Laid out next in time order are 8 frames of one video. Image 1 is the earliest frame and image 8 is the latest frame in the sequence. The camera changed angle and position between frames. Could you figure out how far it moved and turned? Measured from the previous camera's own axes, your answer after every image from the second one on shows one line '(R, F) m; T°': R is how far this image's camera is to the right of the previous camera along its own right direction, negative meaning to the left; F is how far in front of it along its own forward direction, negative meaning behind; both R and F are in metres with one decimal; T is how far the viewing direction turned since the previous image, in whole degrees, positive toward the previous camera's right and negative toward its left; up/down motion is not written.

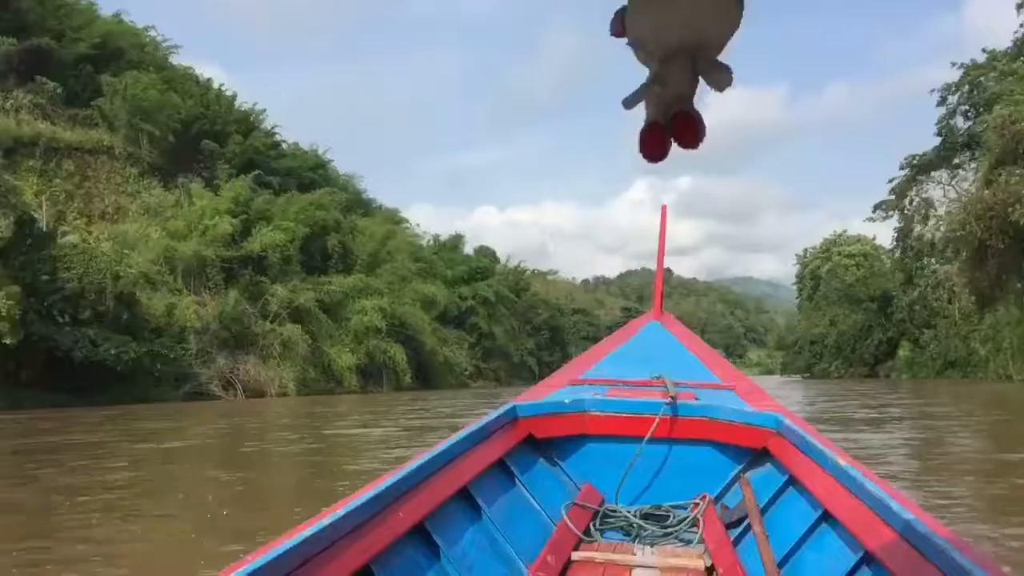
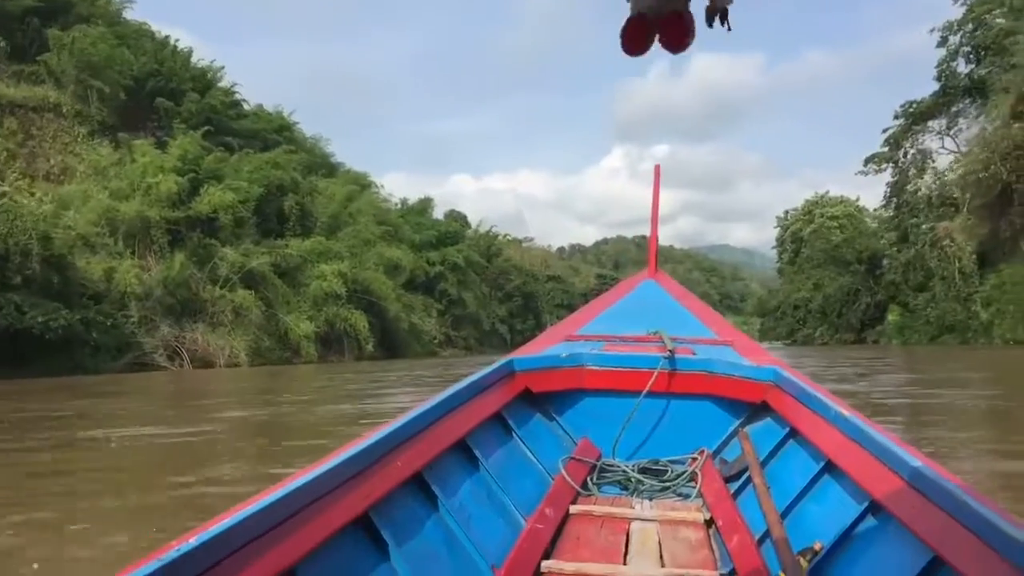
(+0.2, +1.4) m; +1°
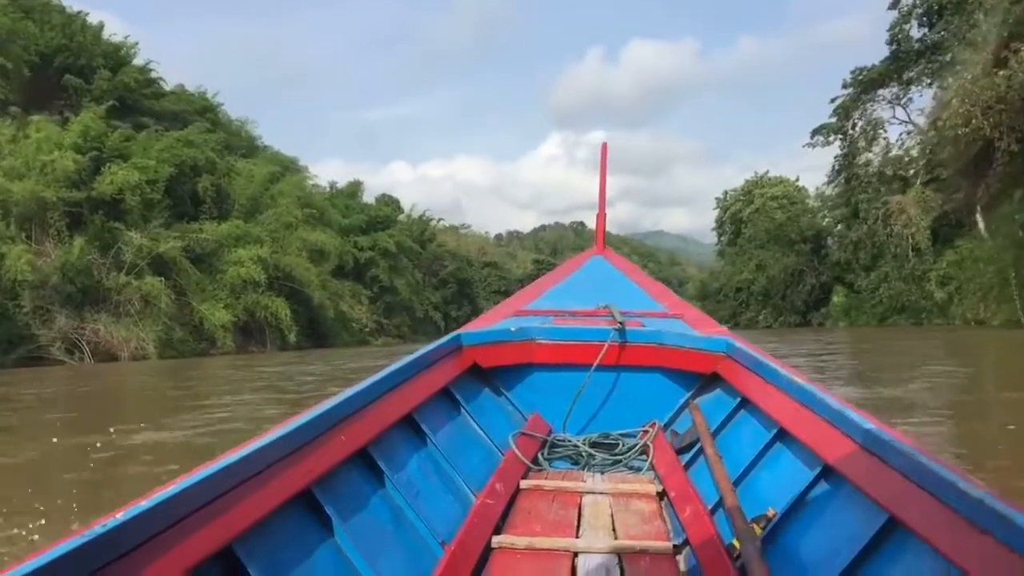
(+0.2, +1.2) m; +4°
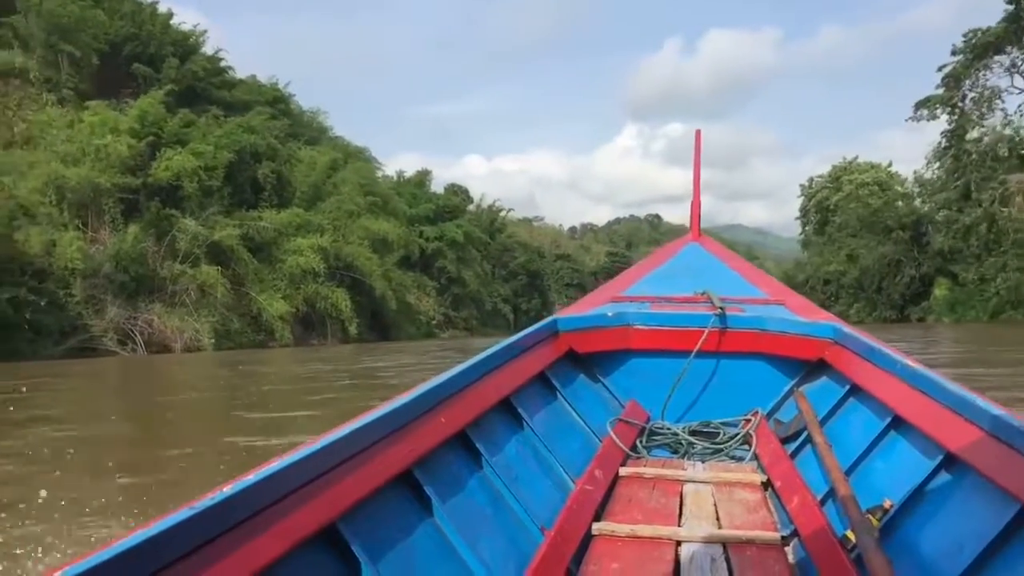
(+0.1, +1.2) m; -4°
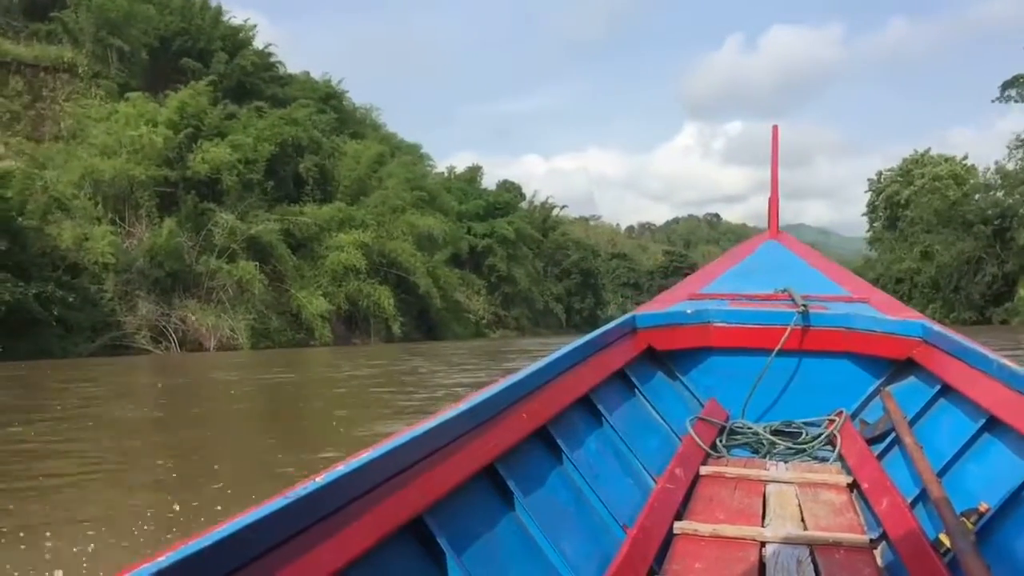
(+0.2, +1.0) m; -3°
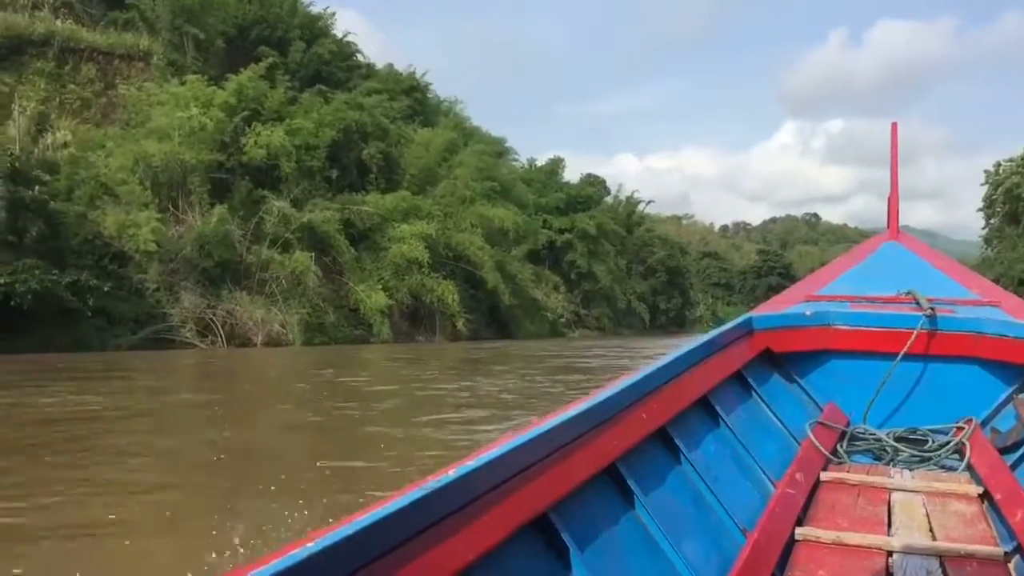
(+0.4, +1.6) m; -5°
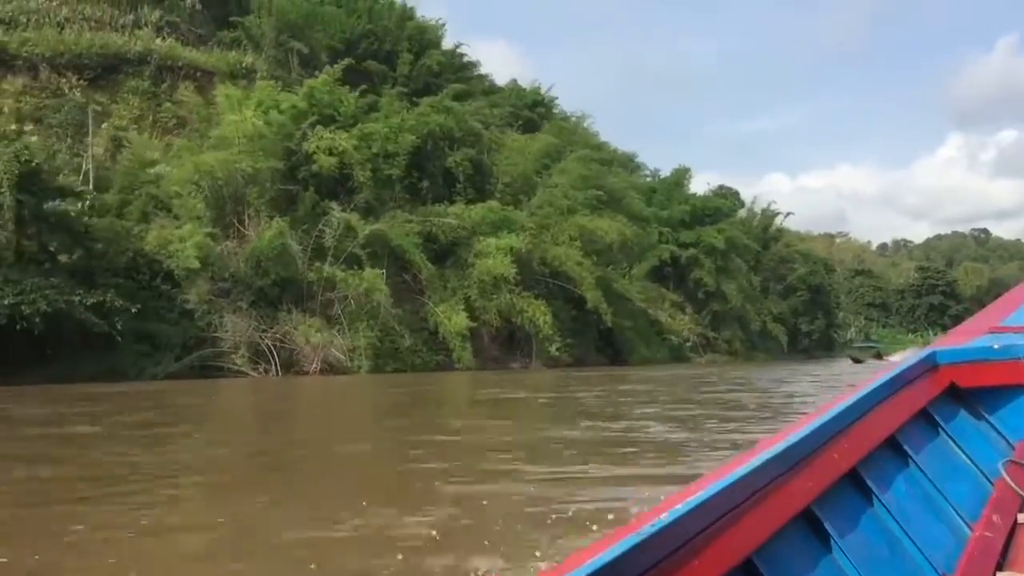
(+0.9, +2.5) m; -8°
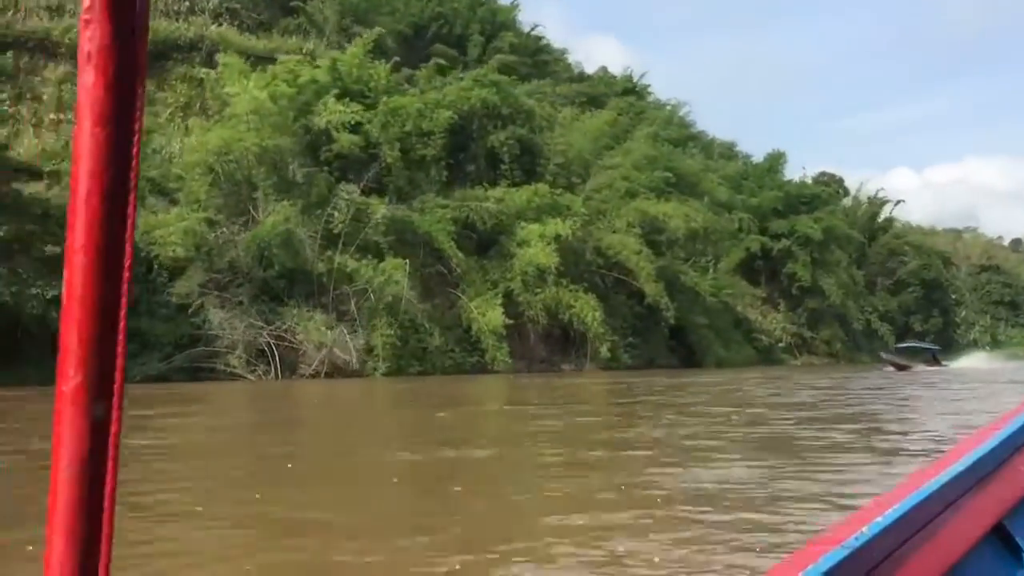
(+1.1, +2.2) m; -6°
